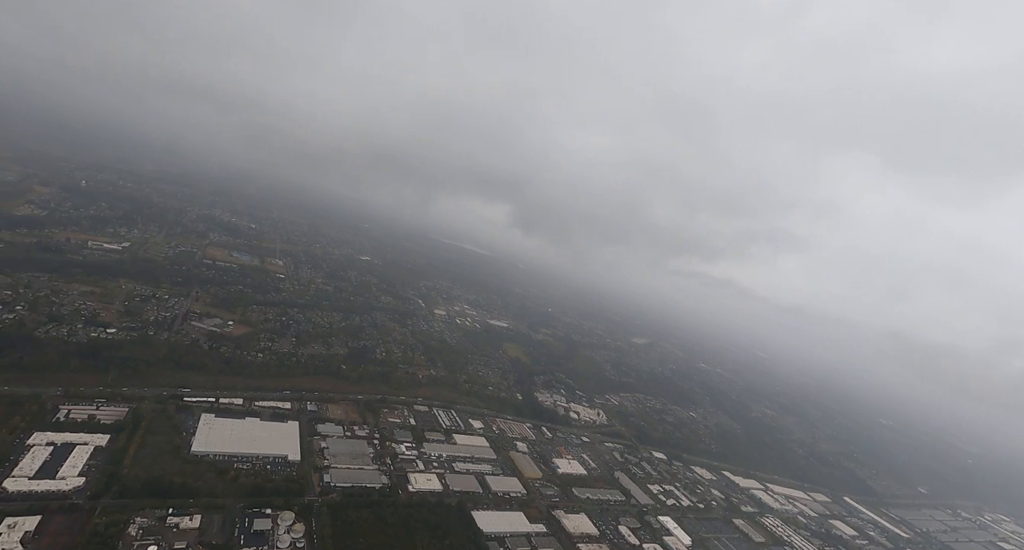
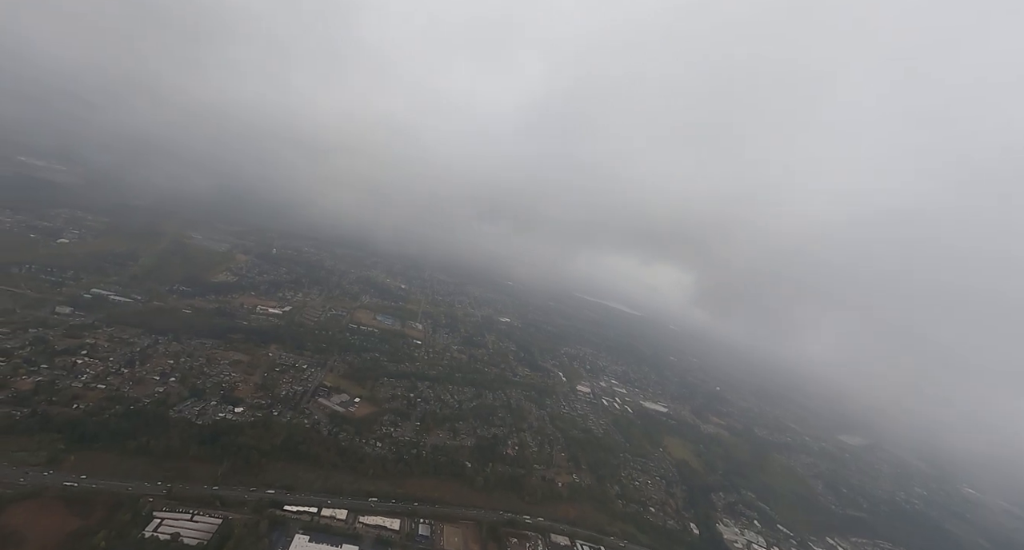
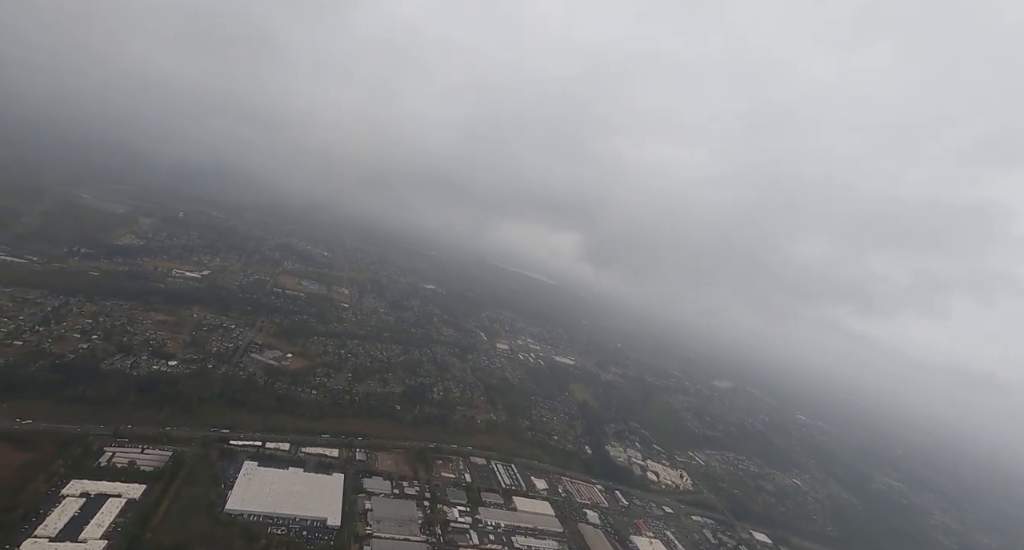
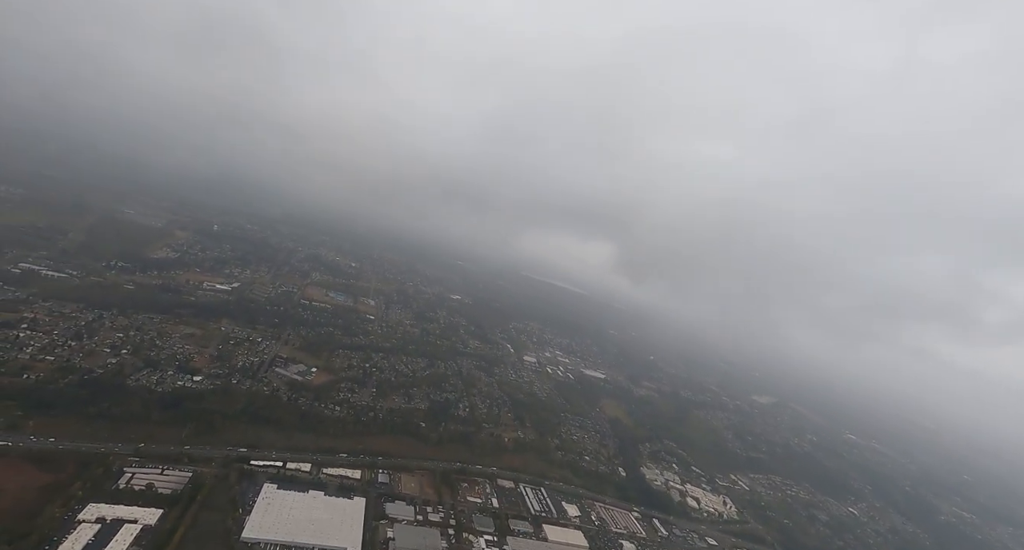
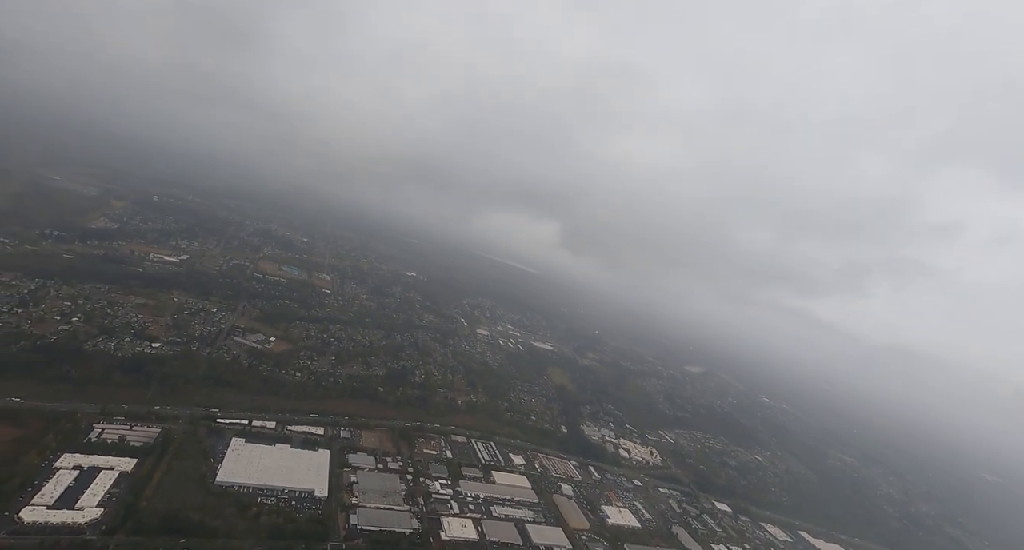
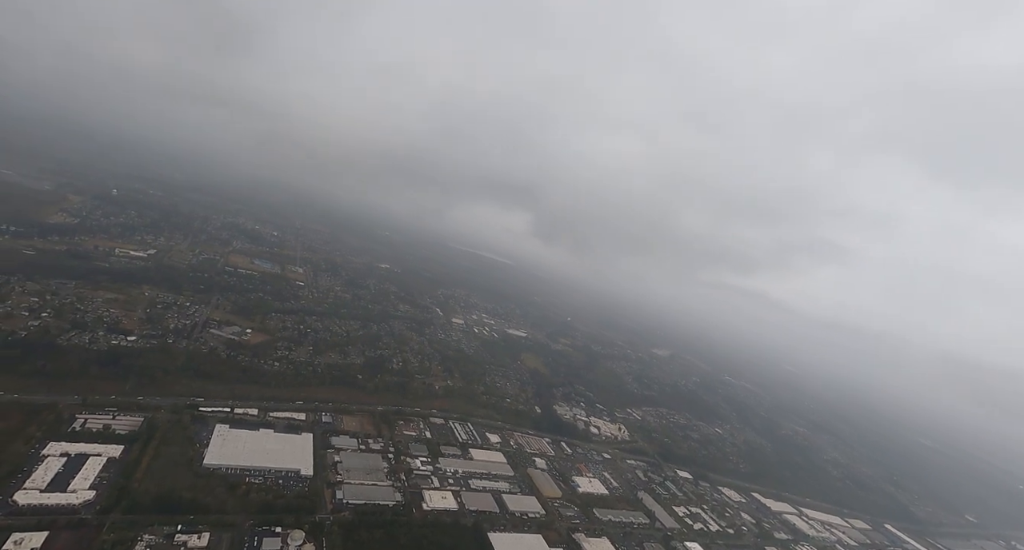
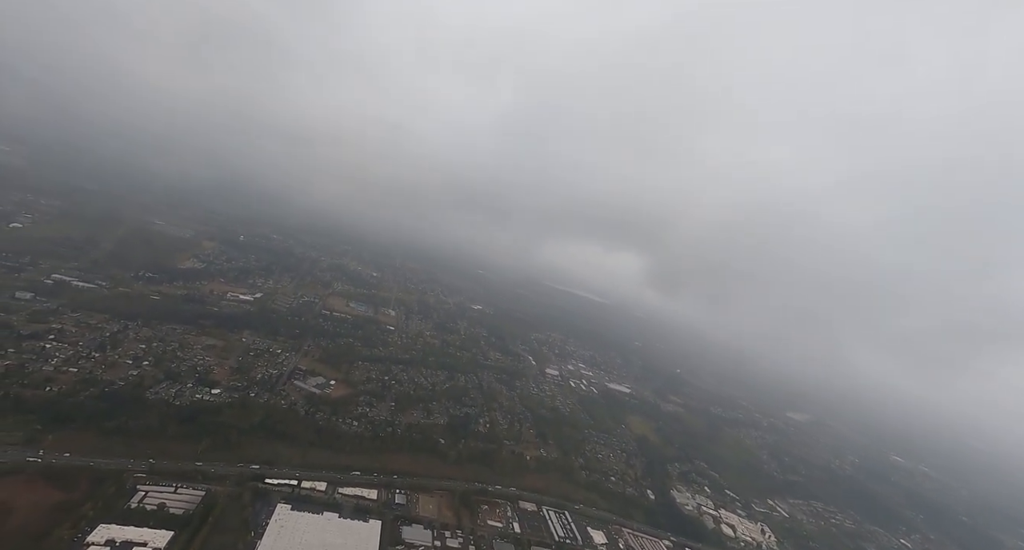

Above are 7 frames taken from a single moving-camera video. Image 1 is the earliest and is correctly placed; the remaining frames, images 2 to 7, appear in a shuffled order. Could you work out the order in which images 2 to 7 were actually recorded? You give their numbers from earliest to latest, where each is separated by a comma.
6, 5, 3, 4, 7, 2
